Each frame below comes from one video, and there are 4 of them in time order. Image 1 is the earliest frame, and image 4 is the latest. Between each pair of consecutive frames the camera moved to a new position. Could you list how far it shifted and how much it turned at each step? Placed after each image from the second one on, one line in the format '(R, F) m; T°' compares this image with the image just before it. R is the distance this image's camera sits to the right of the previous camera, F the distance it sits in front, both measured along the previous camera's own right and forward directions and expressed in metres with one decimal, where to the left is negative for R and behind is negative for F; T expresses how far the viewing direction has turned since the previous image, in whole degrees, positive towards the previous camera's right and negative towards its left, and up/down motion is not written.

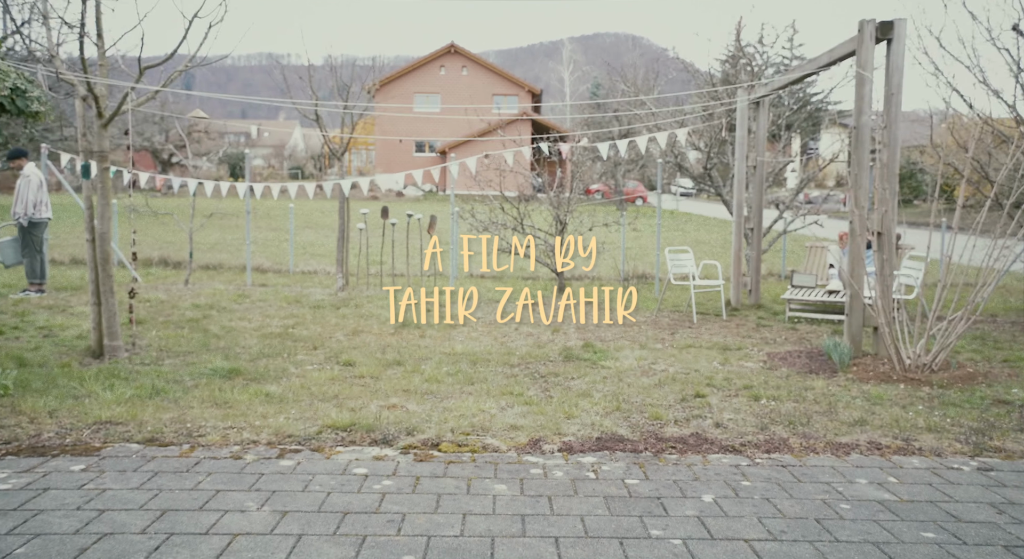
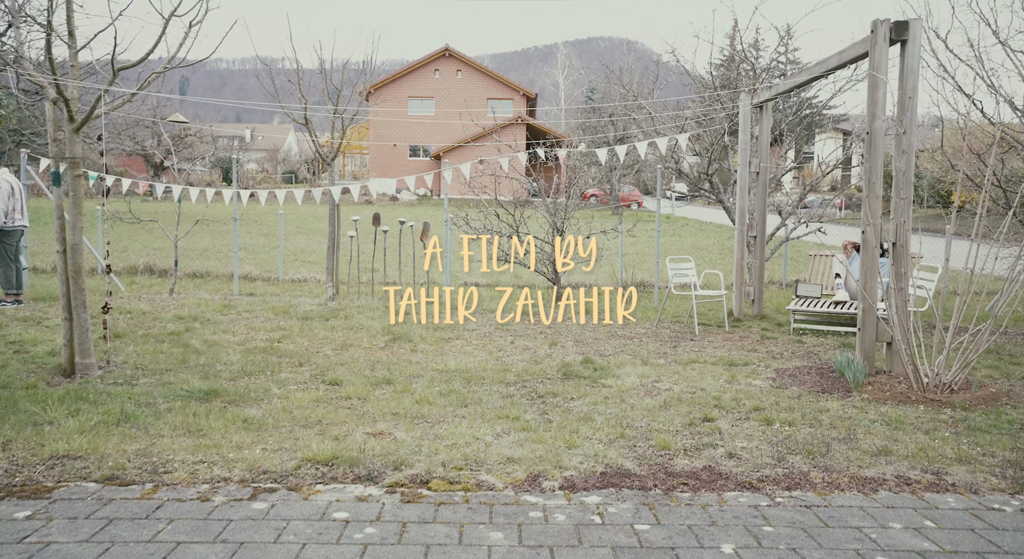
(0.0, +0.4) m; 0°
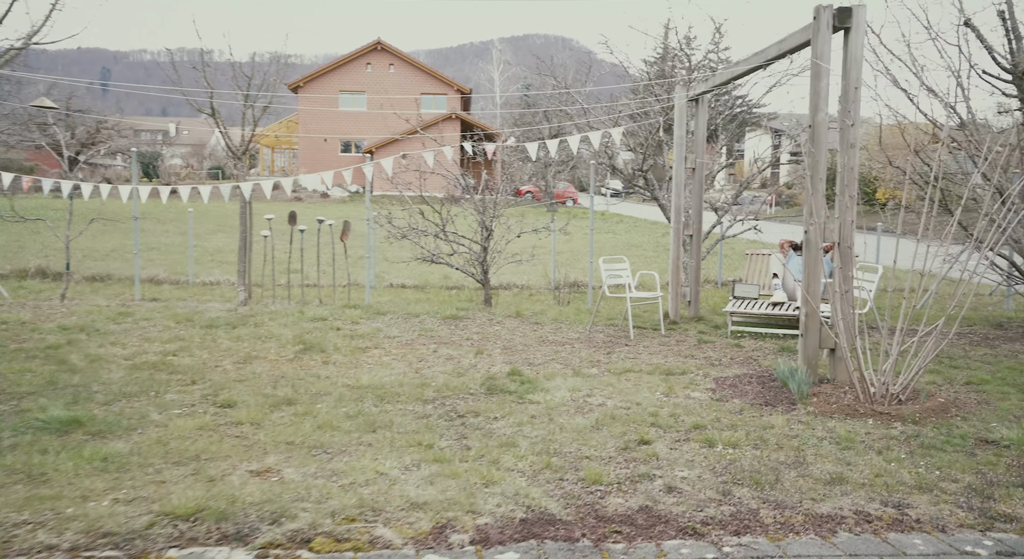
(+0.2, +0.7) m; +4°
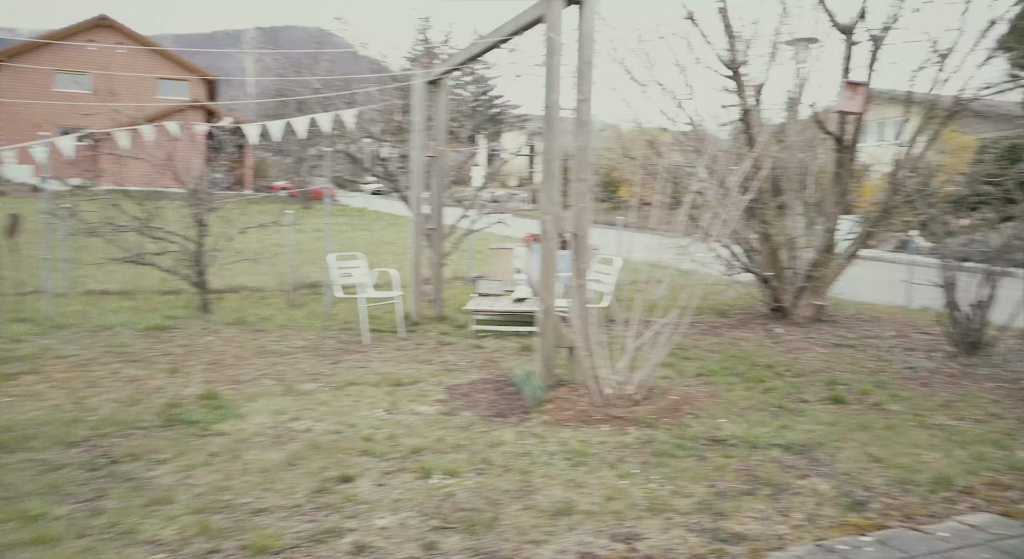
(+0.5, +1.0) m; +16°
